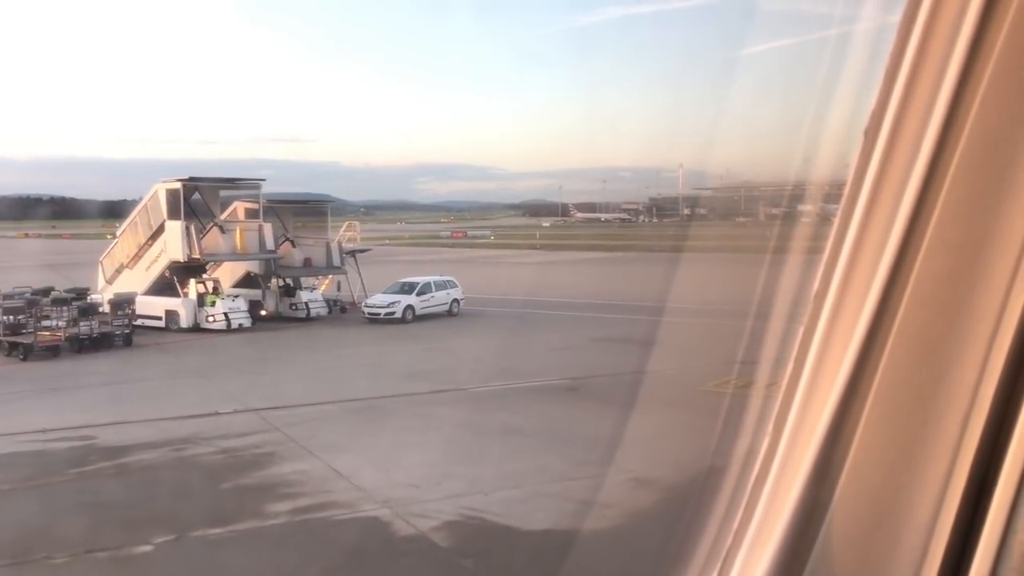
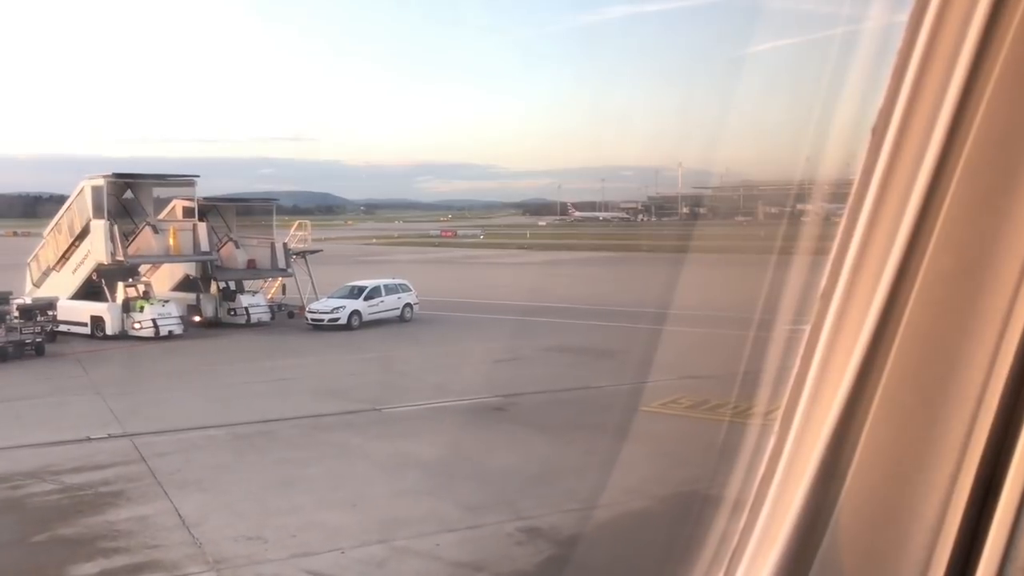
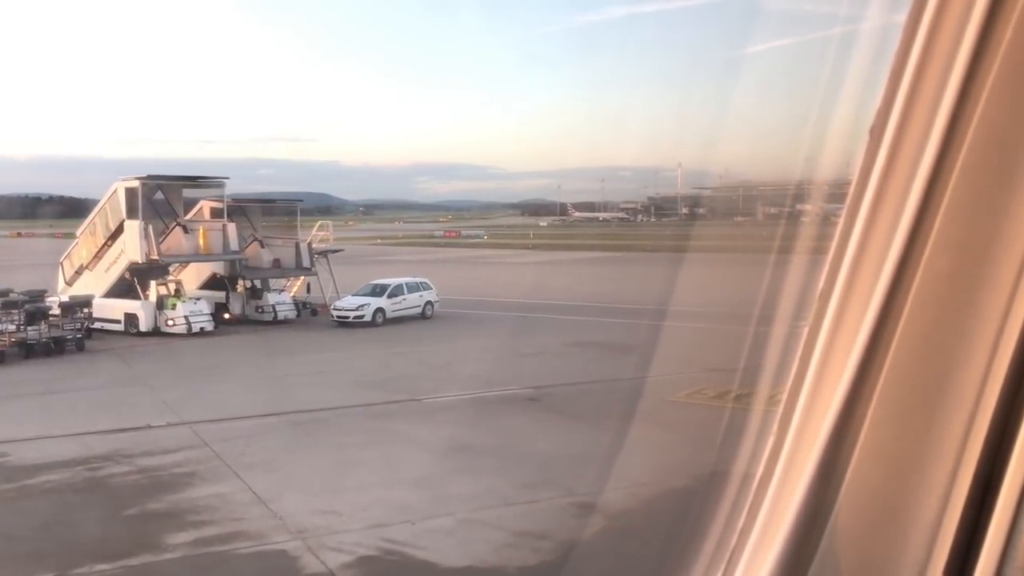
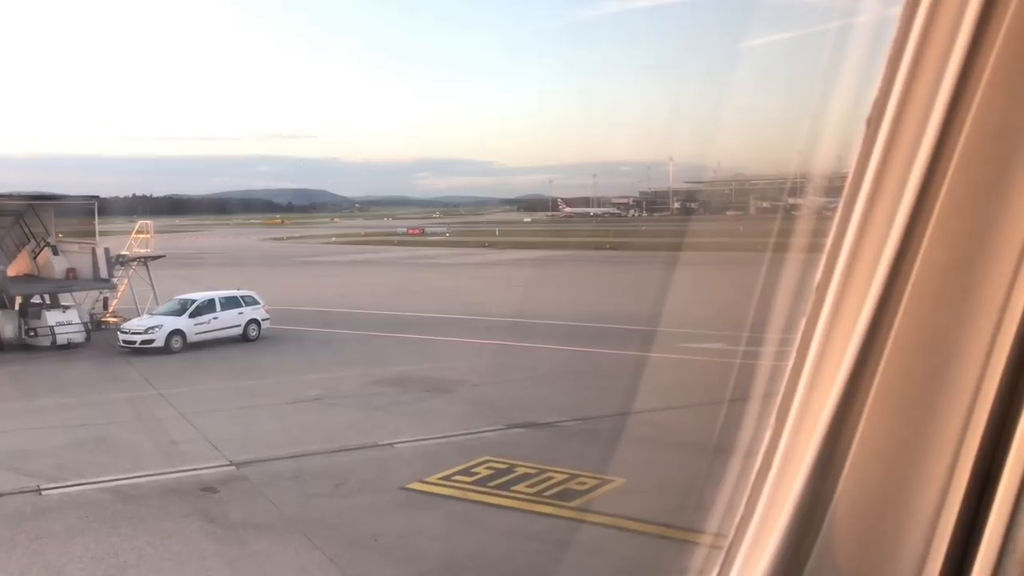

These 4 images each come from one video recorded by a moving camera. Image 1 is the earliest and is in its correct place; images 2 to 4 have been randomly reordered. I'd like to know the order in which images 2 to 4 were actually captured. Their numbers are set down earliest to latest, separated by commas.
3, 2, 4
